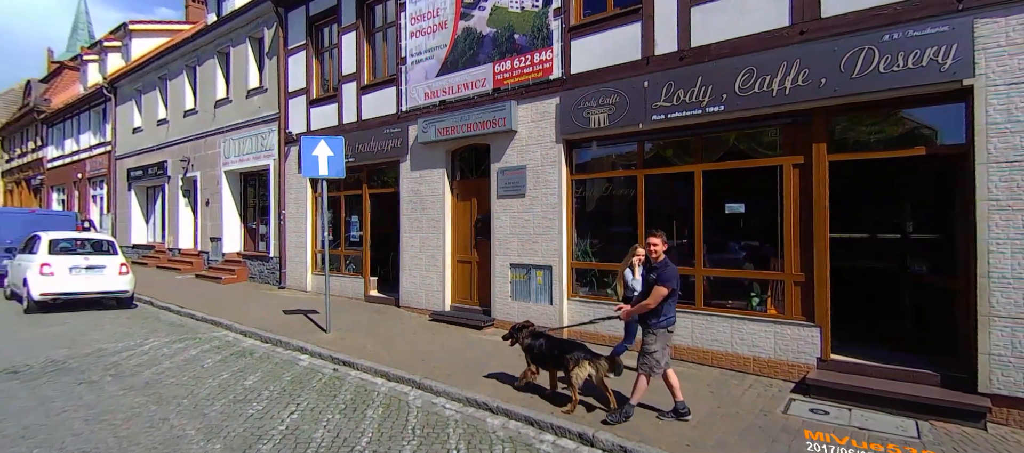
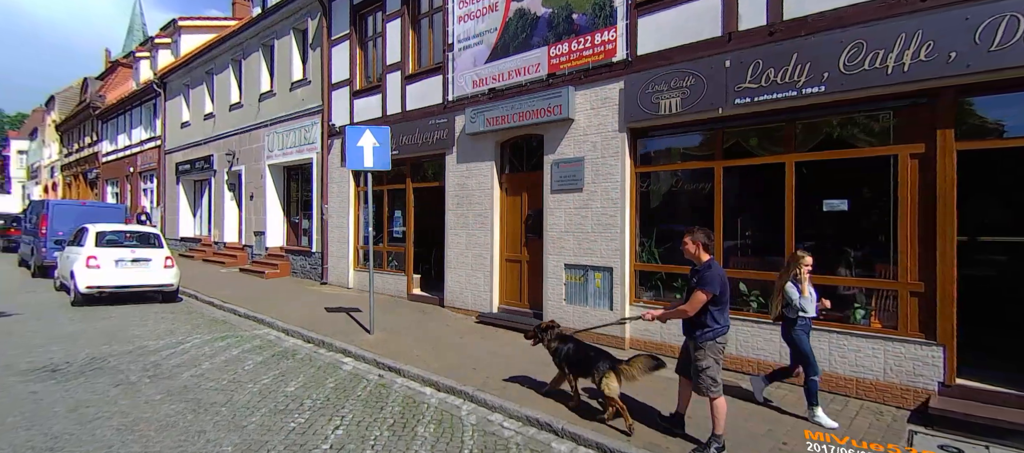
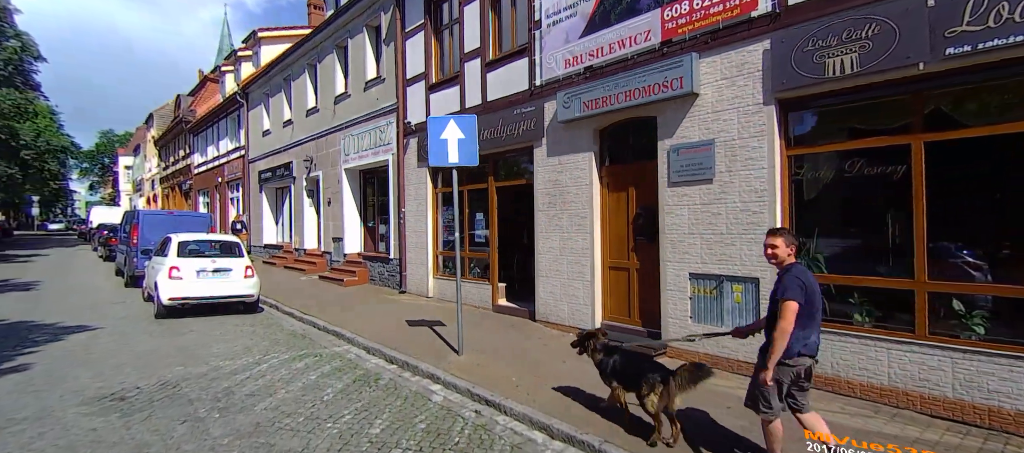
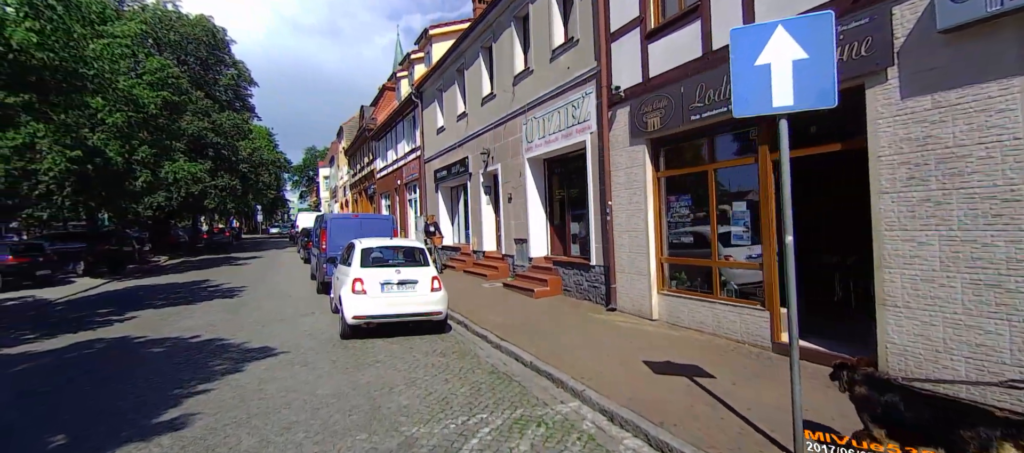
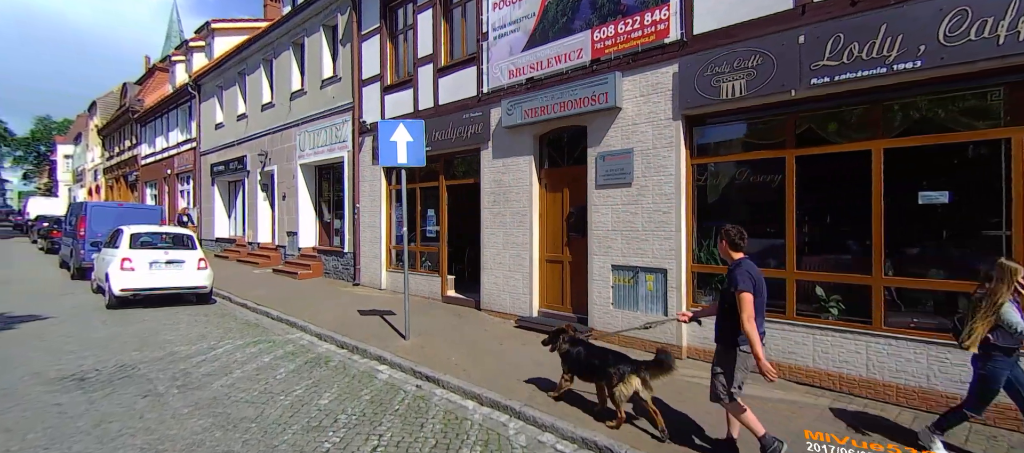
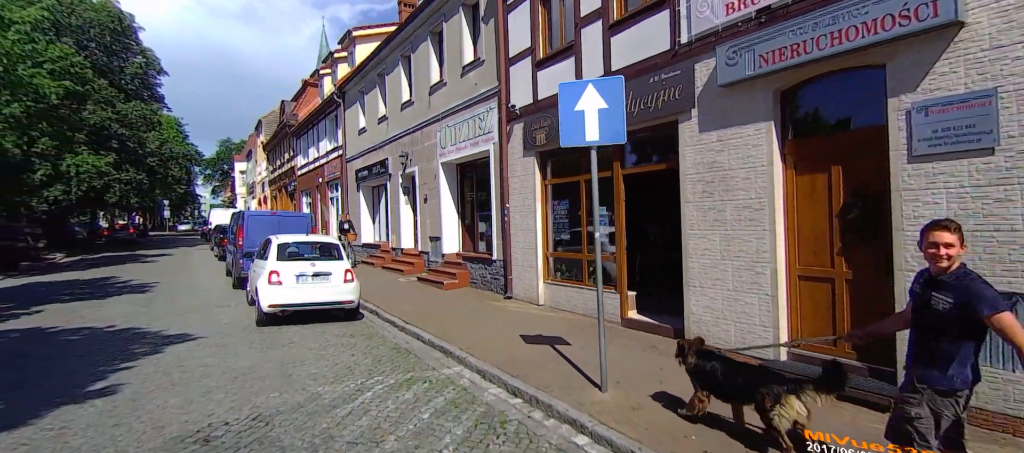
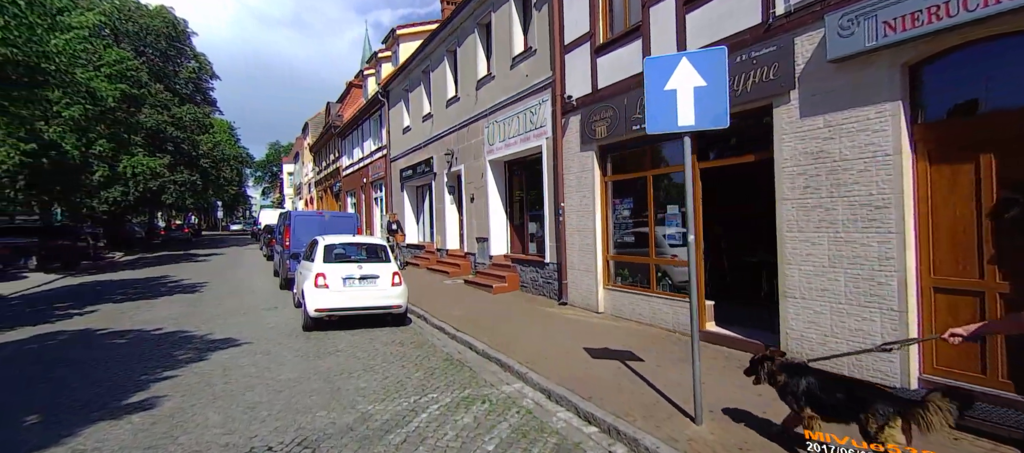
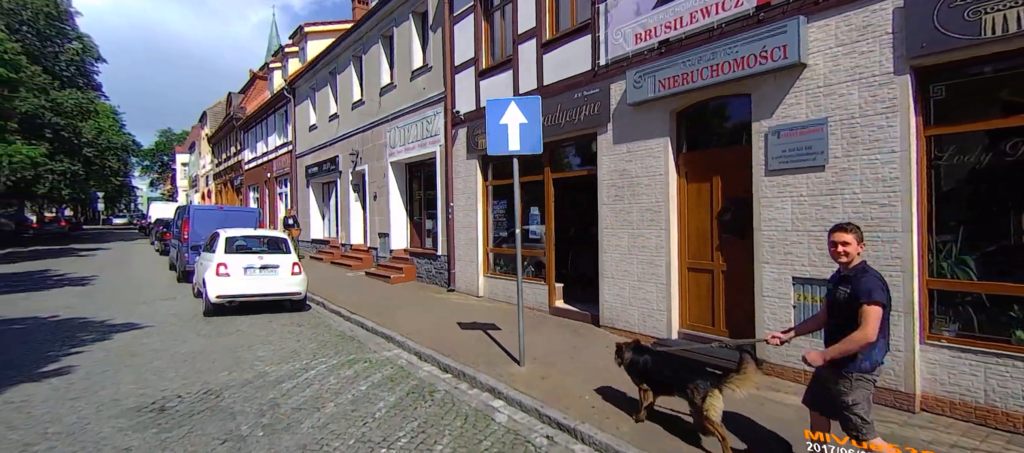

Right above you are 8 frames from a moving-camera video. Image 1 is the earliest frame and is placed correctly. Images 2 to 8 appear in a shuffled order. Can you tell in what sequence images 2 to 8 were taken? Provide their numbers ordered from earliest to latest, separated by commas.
2, 5, 3, 8, 6, 7, 4
